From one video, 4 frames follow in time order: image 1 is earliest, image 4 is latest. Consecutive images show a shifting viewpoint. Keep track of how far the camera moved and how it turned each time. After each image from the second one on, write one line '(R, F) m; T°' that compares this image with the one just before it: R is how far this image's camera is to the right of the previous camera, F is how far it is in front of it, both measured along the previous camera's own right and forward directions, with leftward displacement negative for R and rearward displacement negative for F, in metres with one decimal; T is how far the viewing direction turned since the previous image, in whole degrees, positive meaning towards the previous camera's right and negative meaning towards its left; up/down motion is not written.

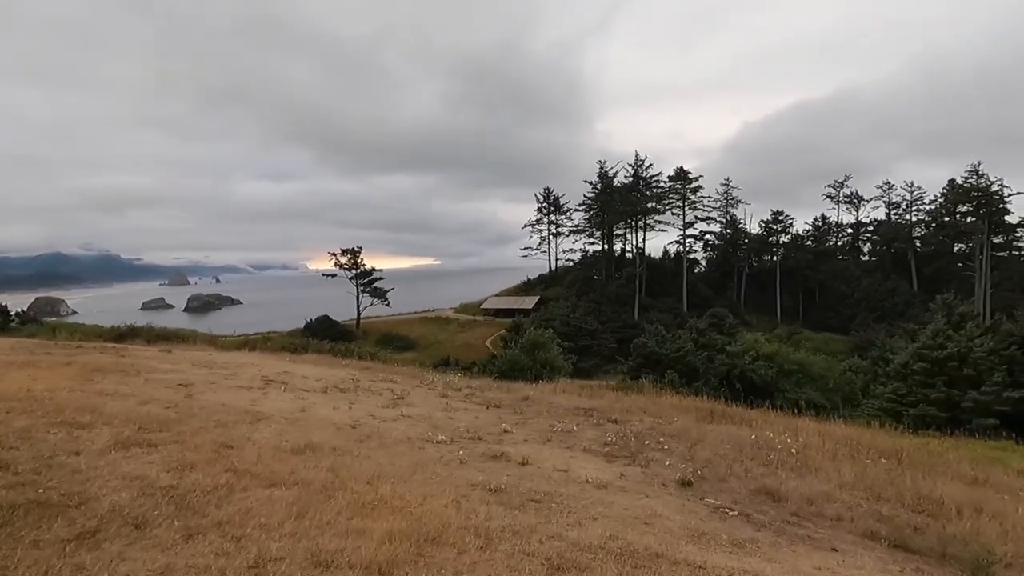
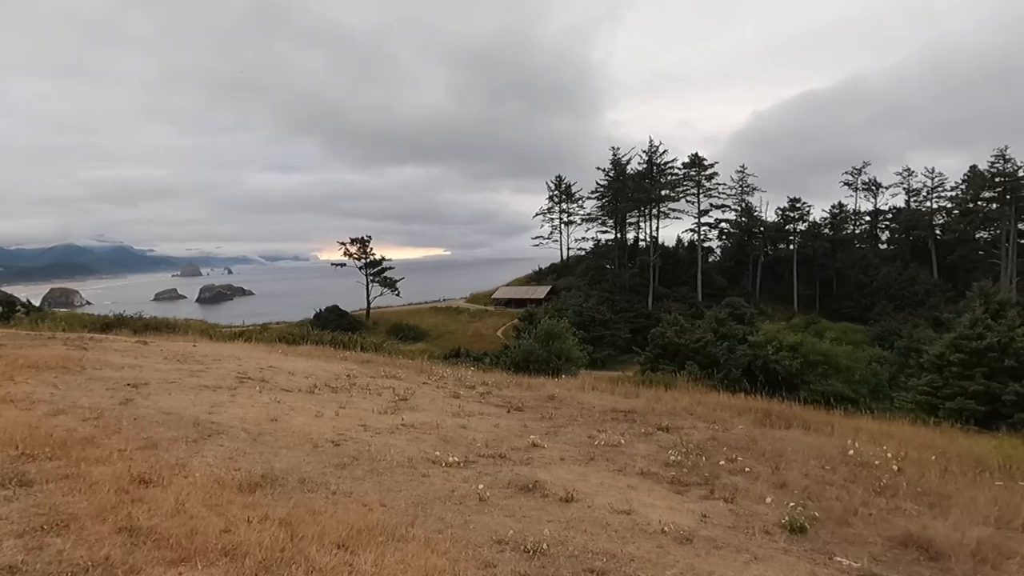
(-0.2, +2.0) m; -1°
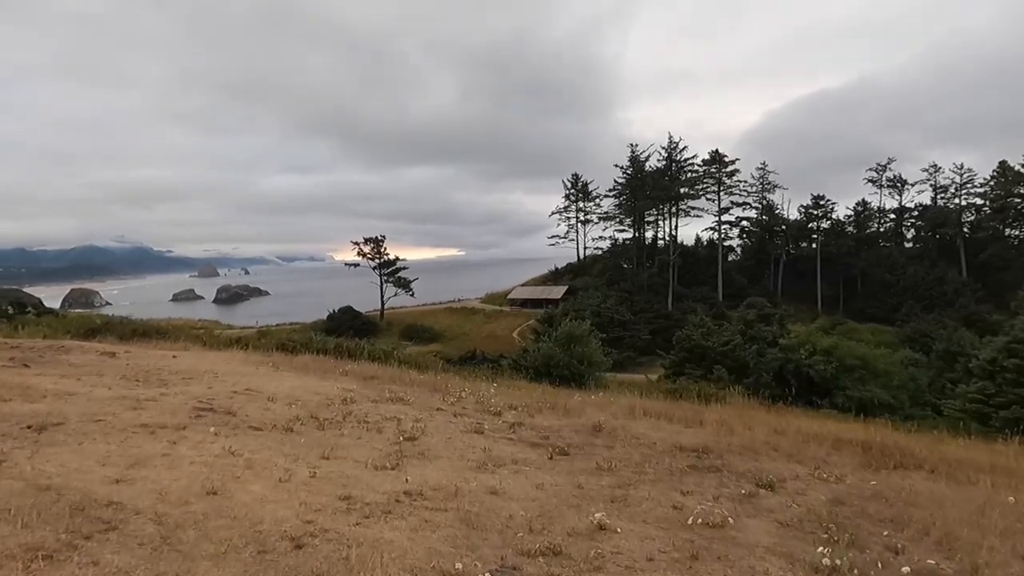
(-0.3, +2.3) m; -1°
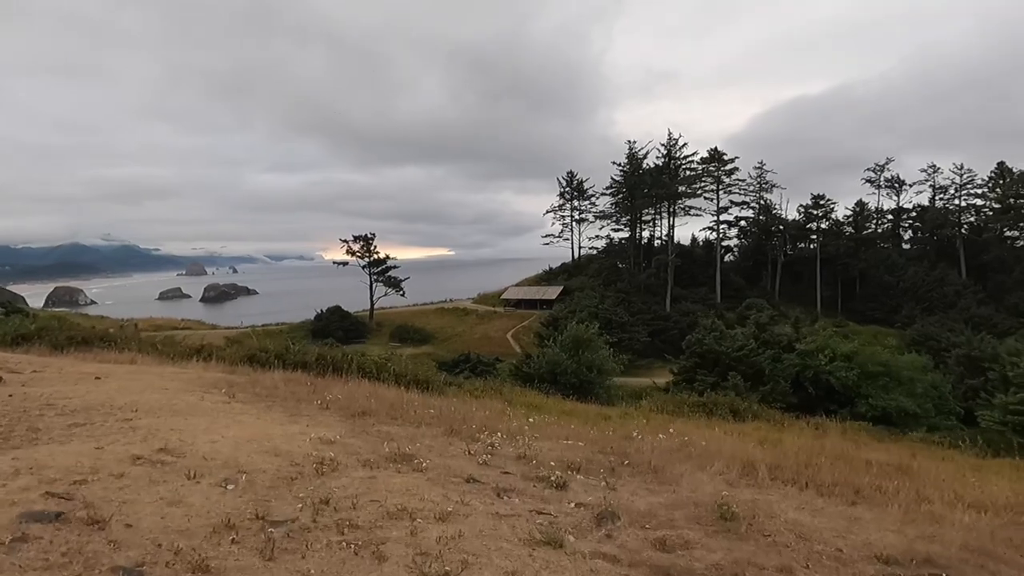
(-0.9, +3.4) m; +1°
